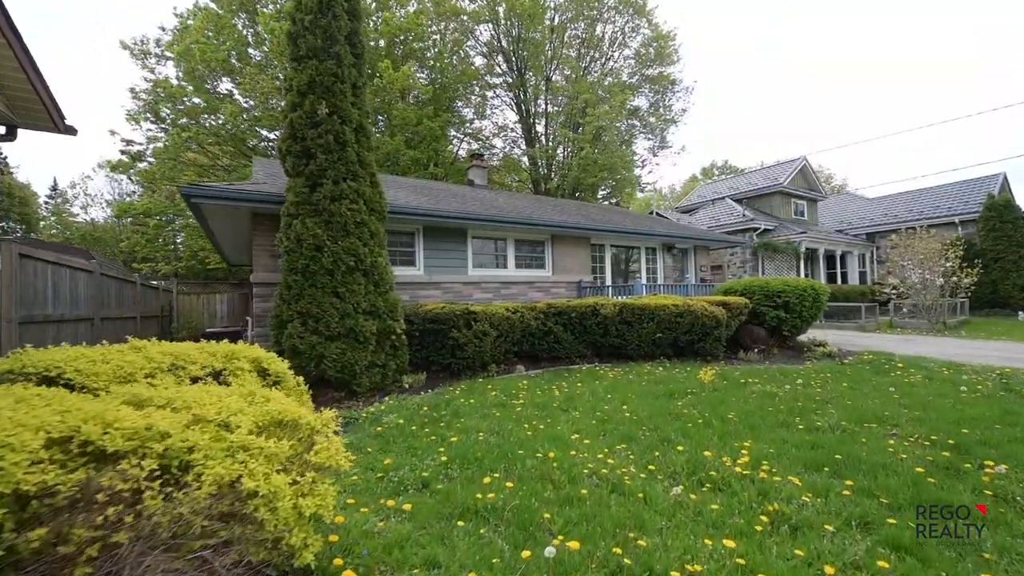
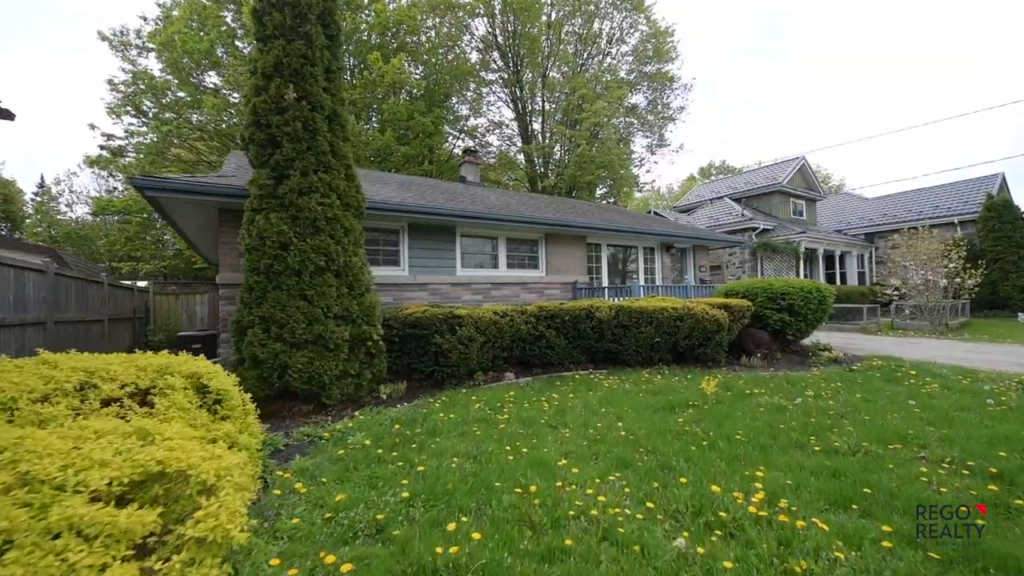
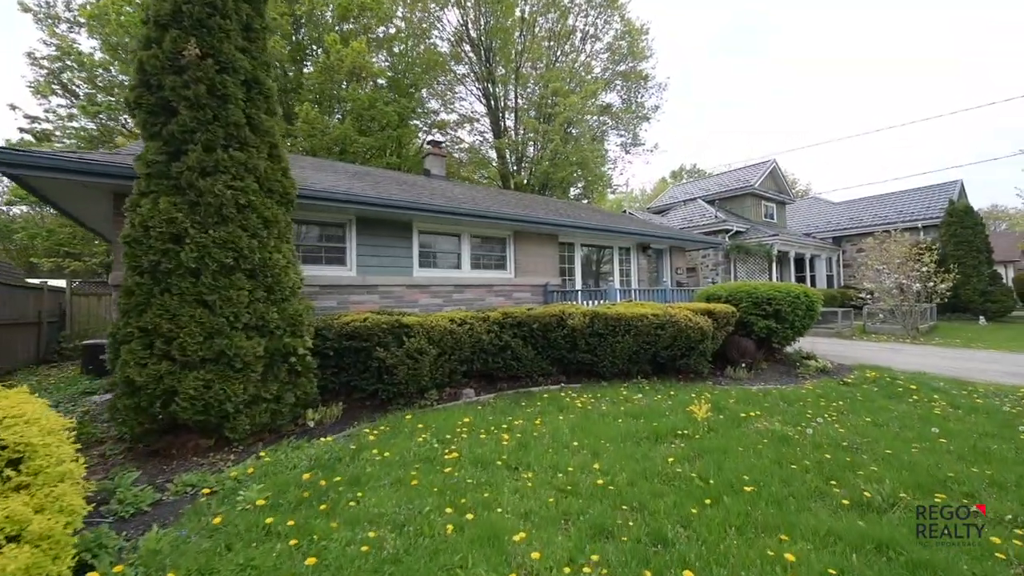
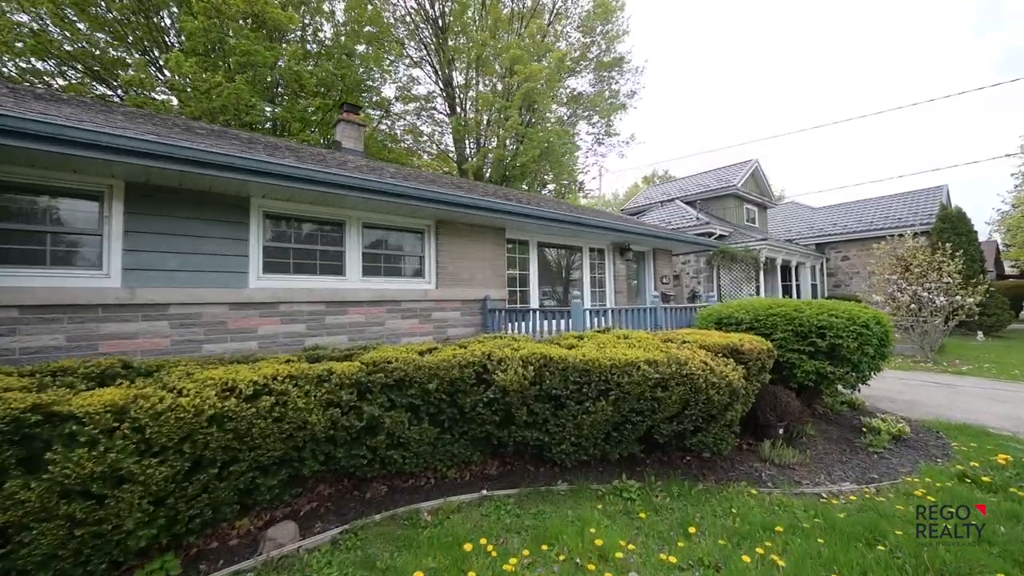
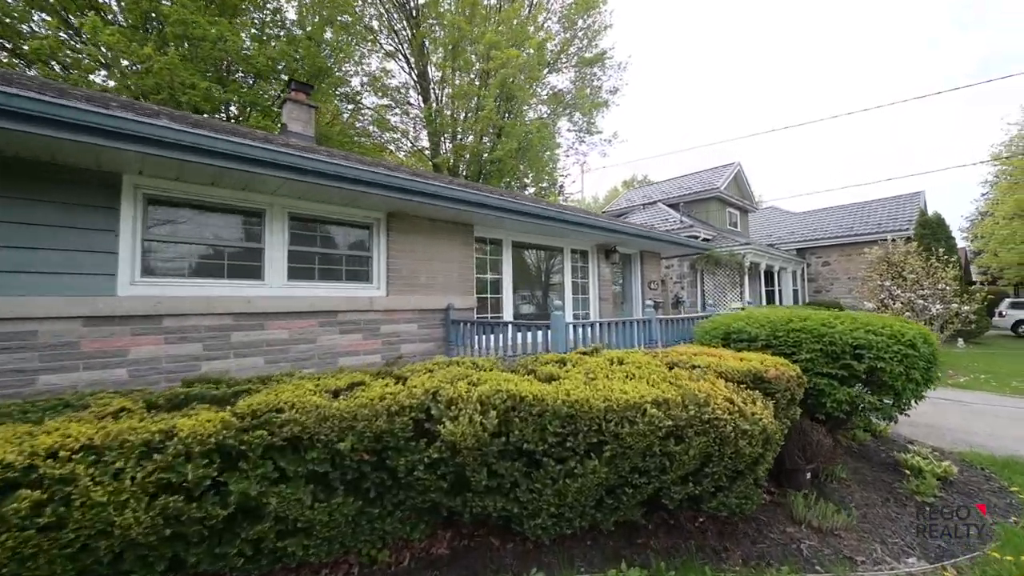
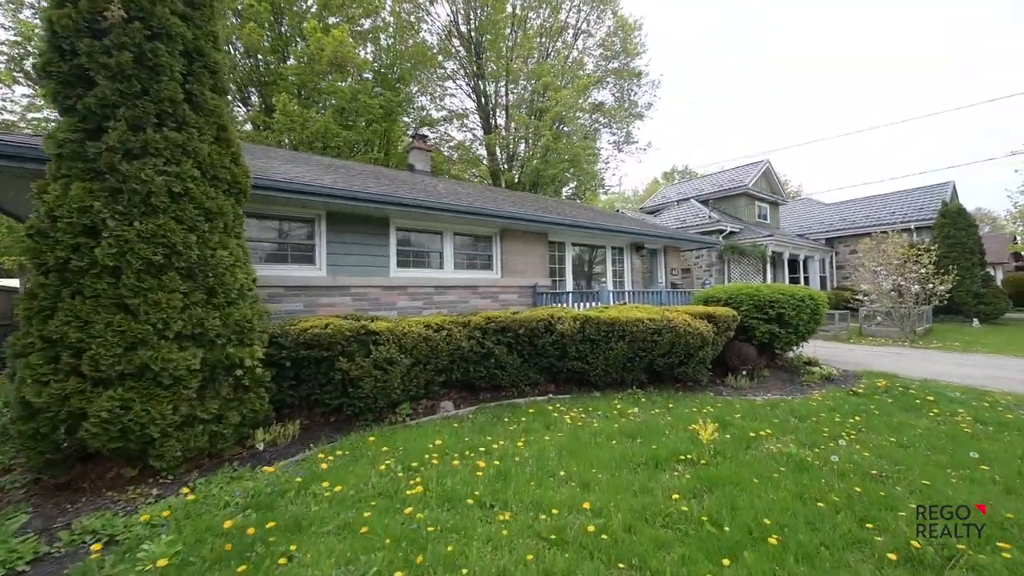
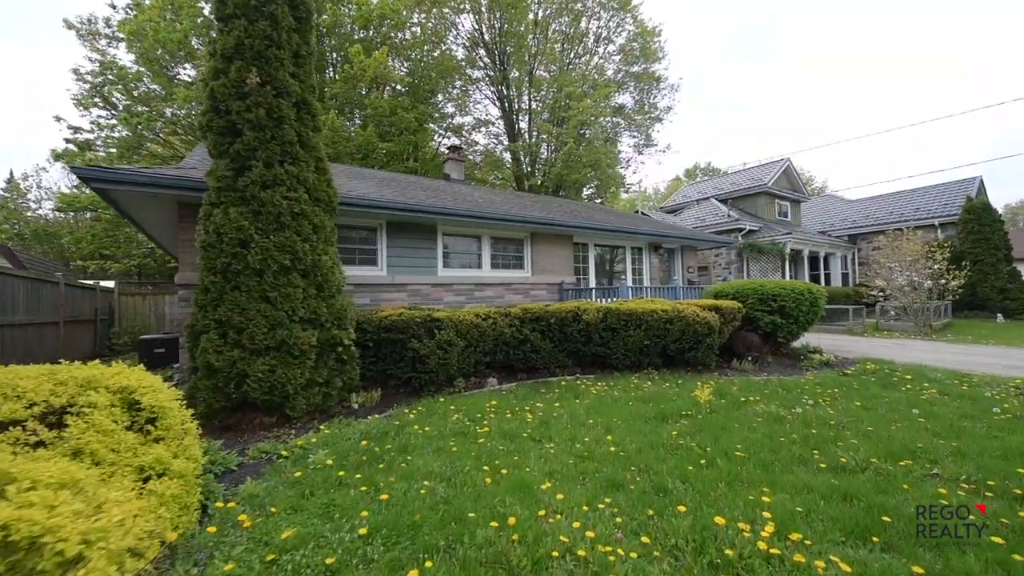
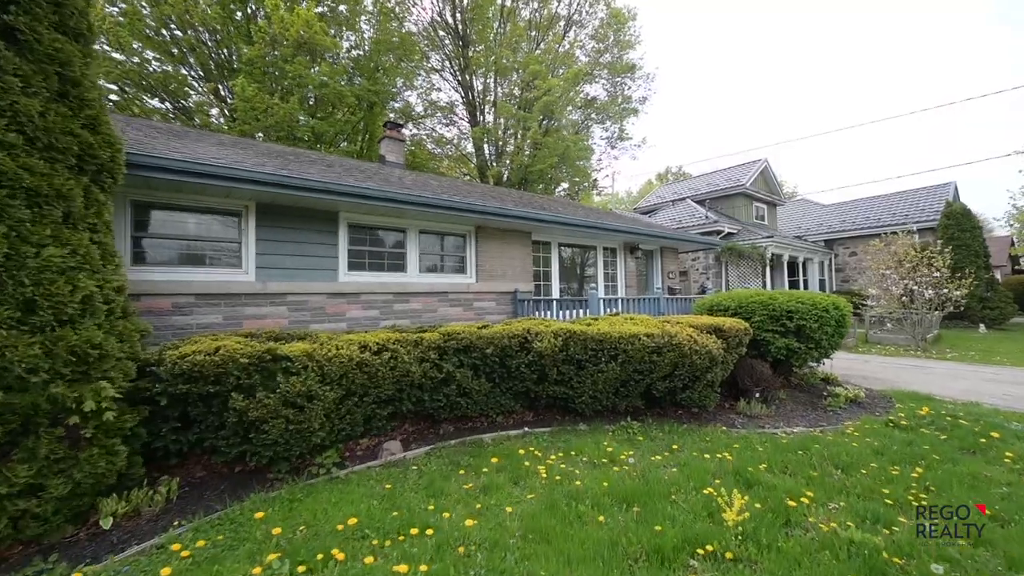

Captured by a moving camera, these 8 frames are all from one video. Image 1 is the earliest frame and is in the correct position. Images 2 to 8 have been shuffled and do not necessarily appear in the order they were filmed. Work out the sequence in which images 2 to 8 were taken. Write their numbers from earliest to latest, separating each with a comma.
2, 7, 3, 6, 8, 4, 5
